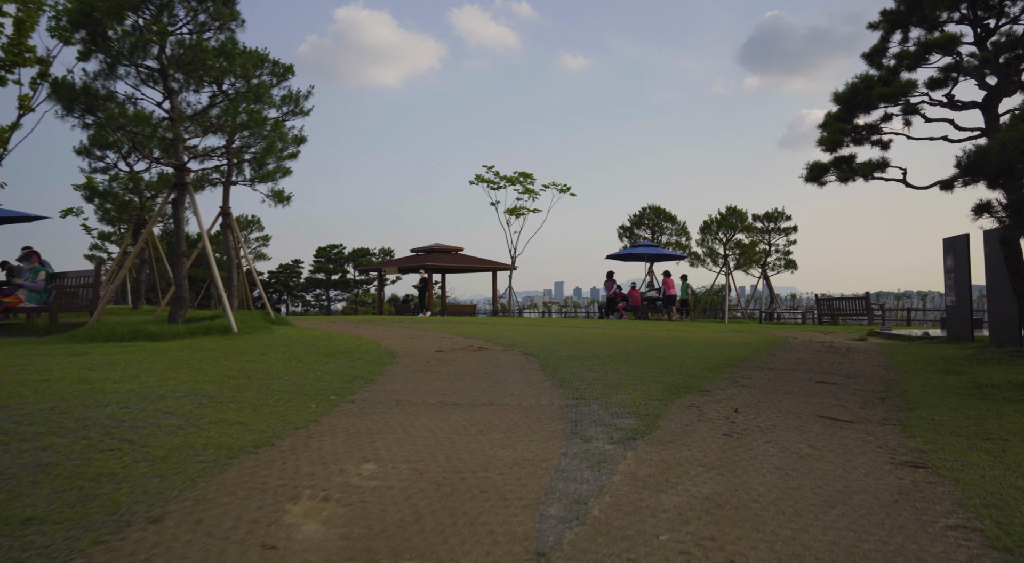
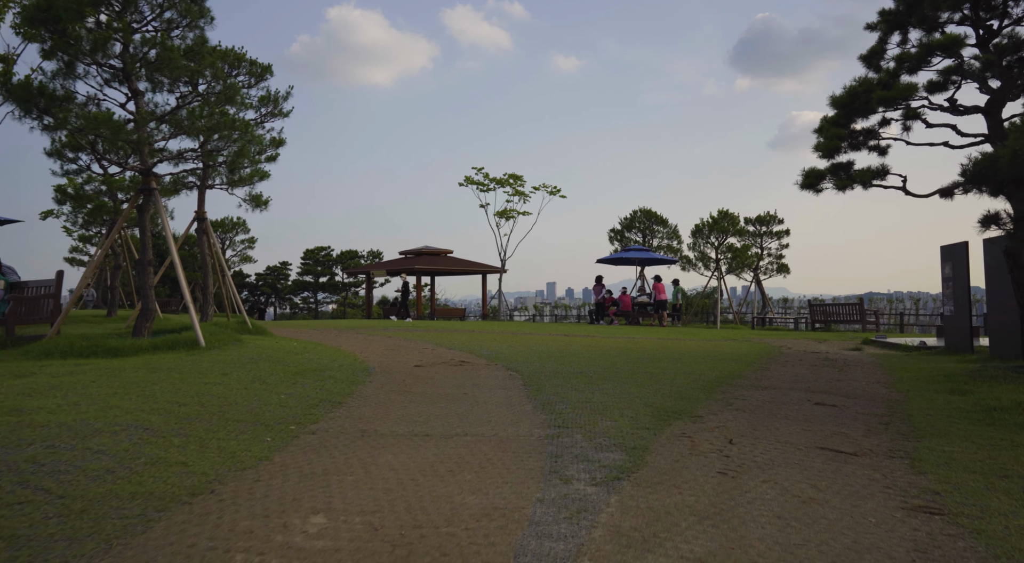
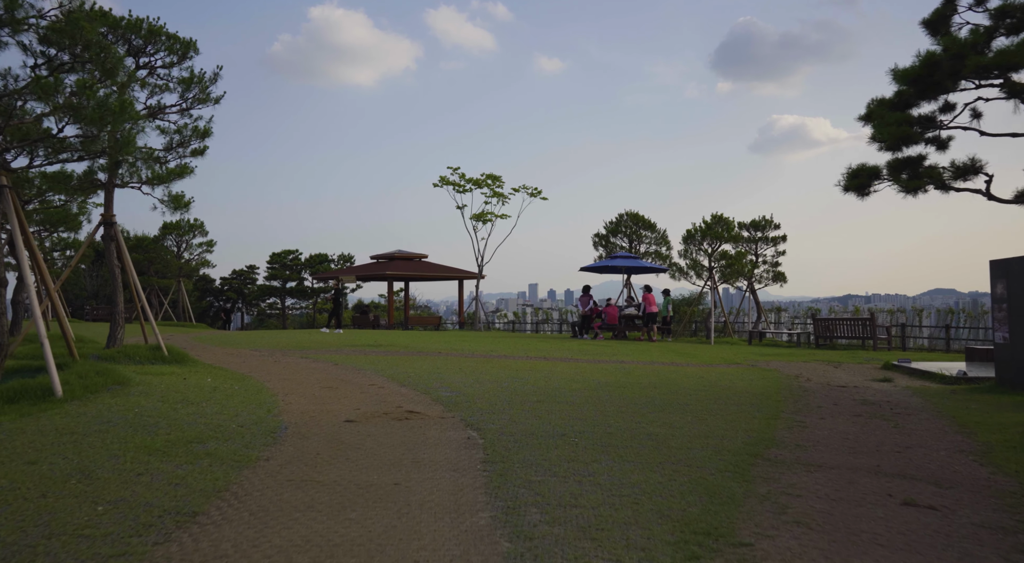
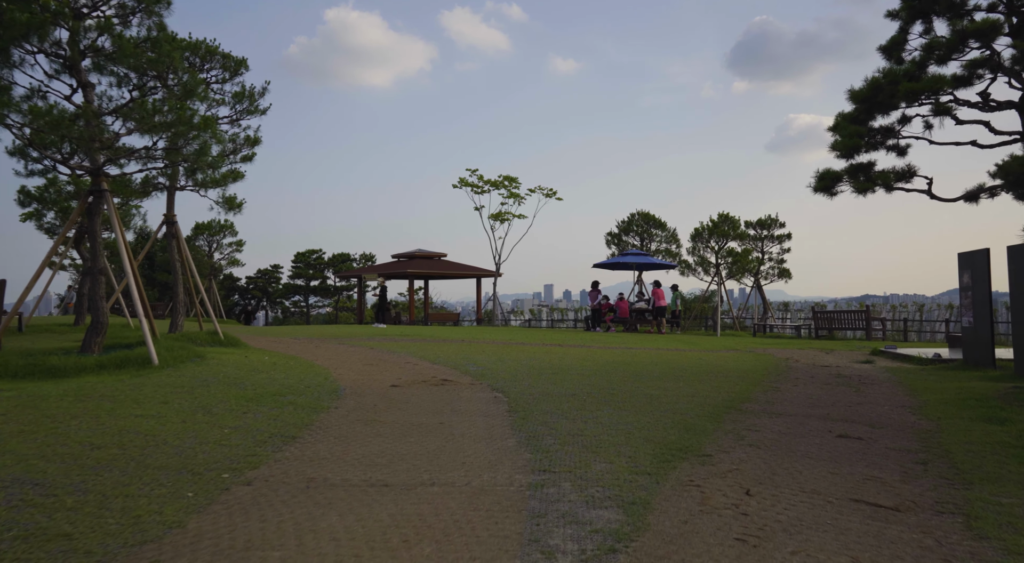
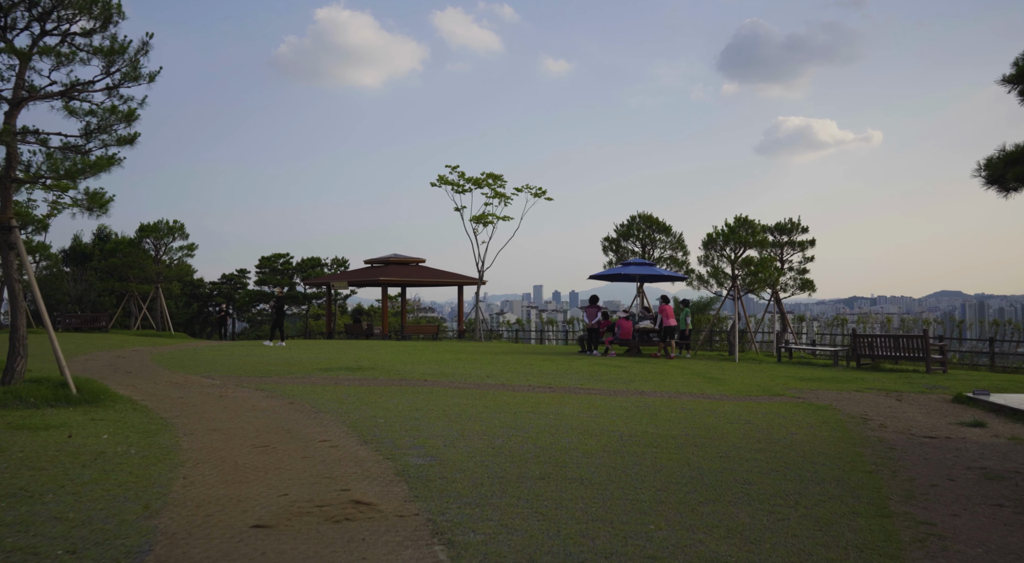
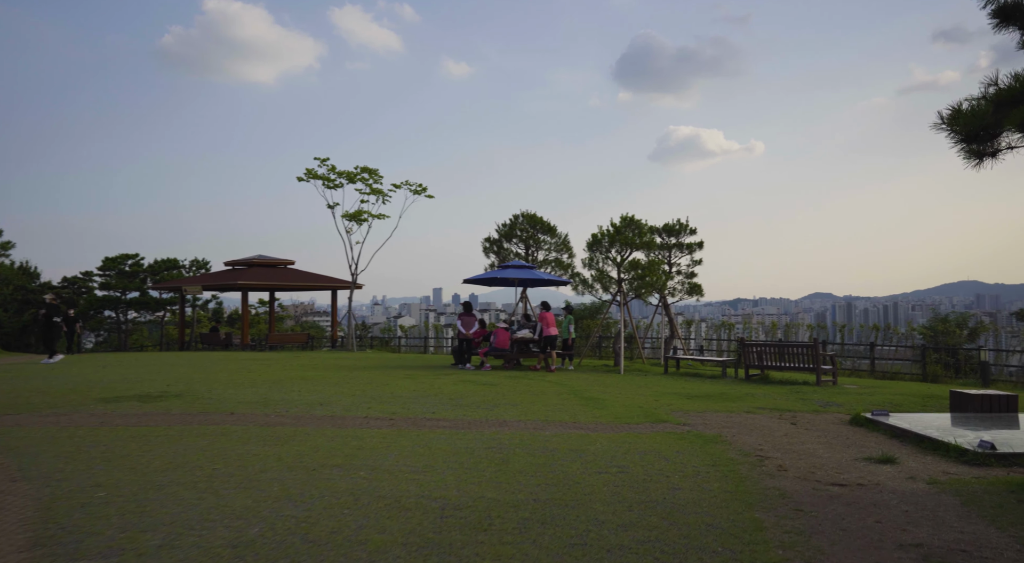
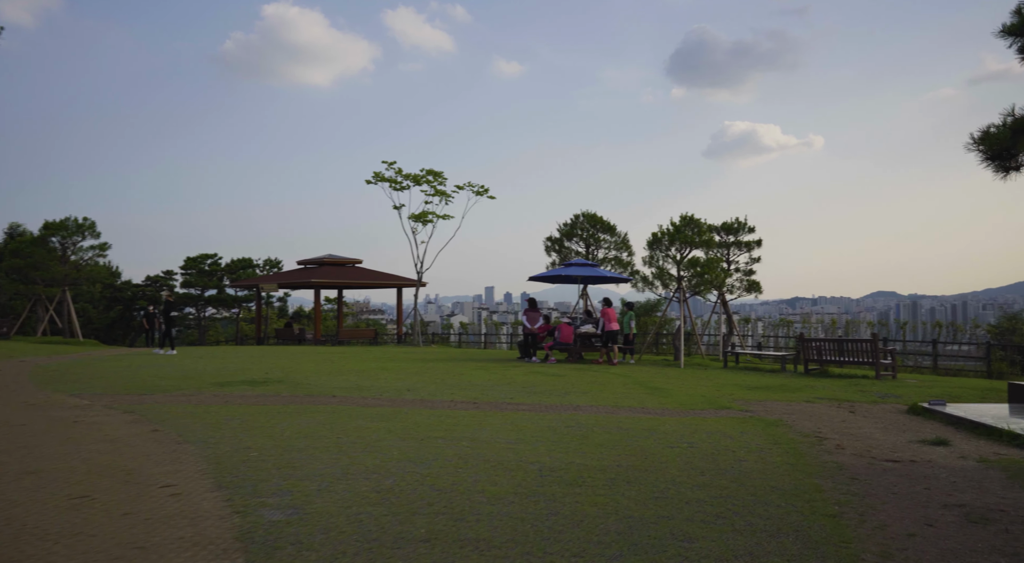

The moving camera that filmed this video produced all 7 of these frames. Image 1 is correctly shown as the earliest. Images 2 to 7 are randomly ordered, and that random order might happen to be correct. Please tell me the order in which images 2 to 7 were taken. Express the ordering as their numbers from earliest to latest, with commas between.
2, 4, 3, 5, 7, 6
